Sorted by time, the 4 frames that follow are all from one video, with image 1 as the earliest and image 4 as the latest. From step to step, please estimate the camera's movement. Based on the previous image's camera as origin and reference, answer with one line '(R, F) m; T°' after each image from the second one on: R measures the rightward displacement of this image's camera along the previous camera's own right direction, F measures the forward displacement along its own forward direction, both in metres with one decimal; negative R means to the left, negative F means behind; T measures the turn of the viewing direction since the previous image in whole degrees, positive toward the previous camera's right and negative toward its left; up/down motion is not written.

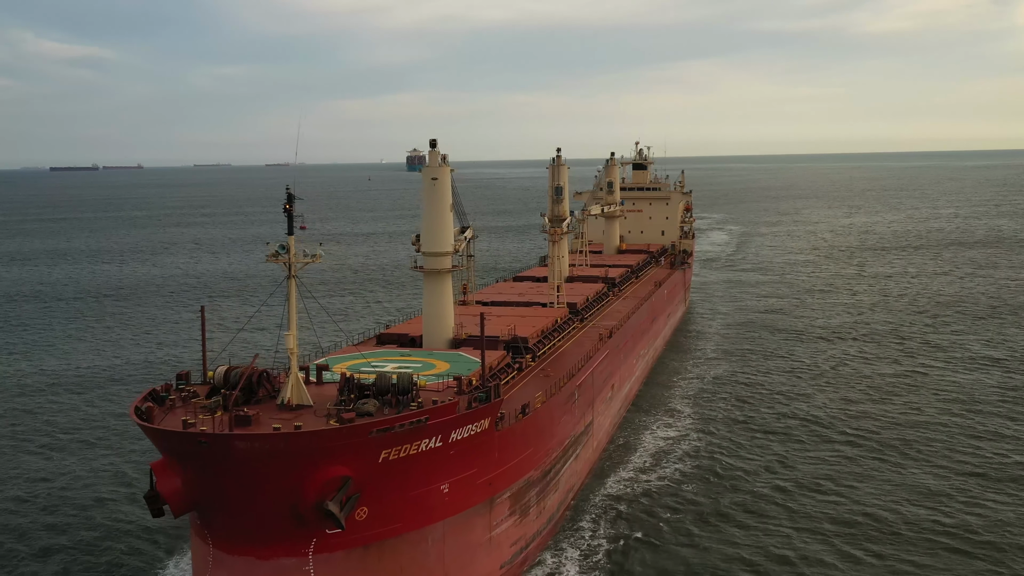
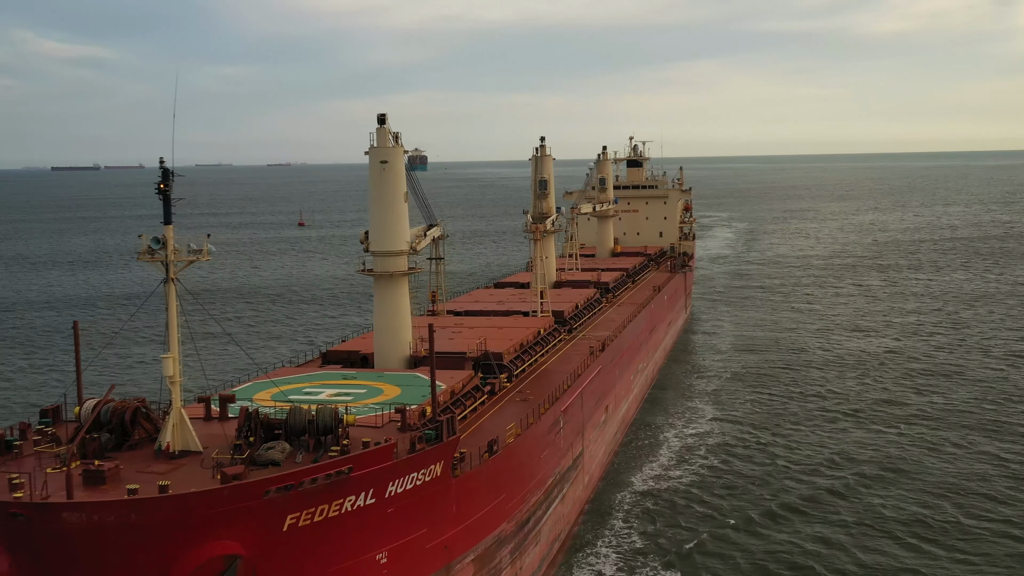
(+0.8, +4.3) m; 0°
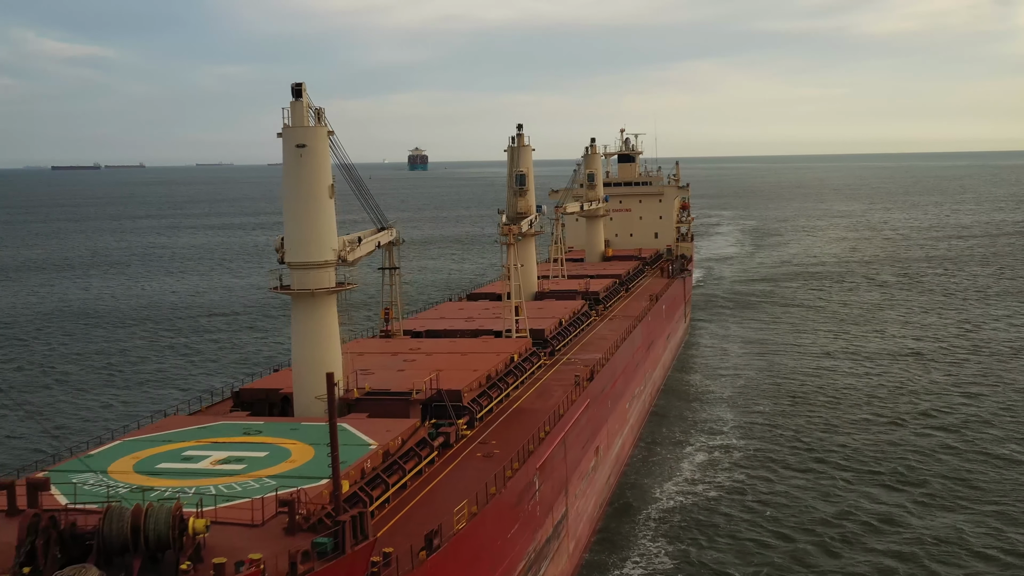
(+0.7, +4.8) m; 0°
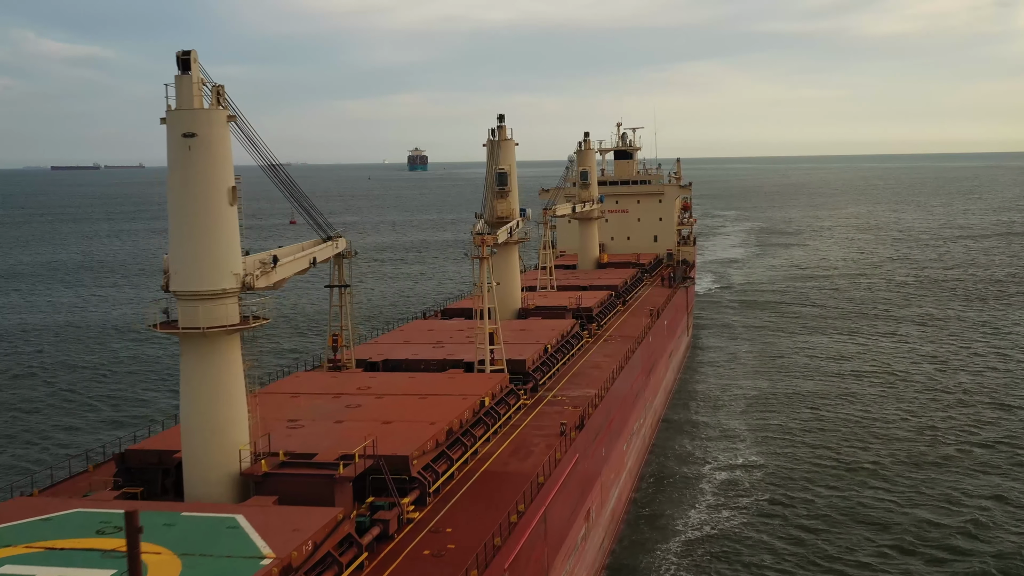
(+0.5, +4.0) m; 0°
